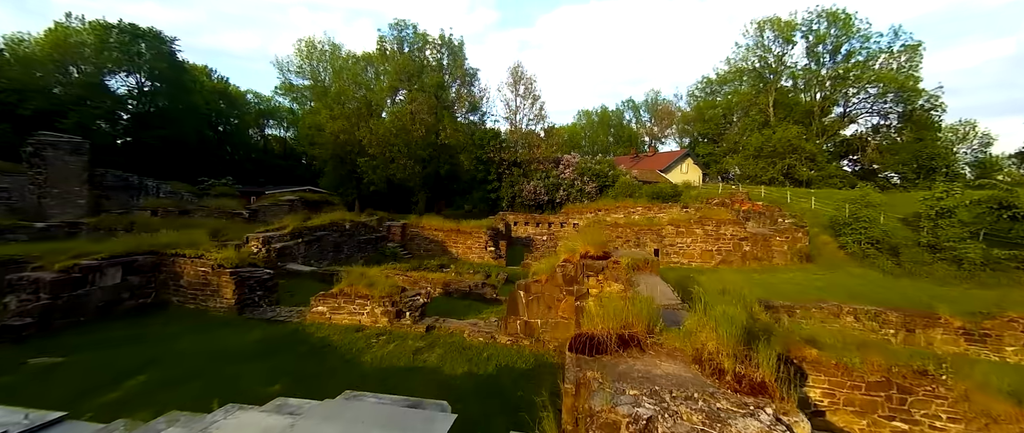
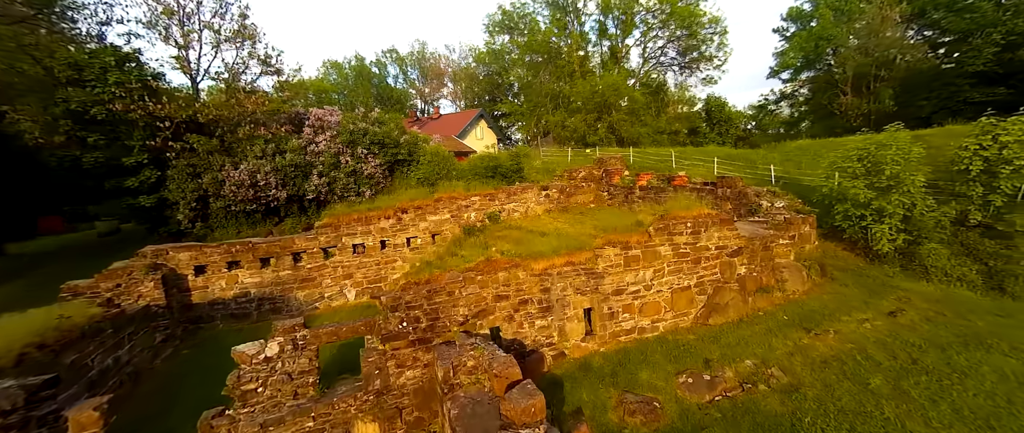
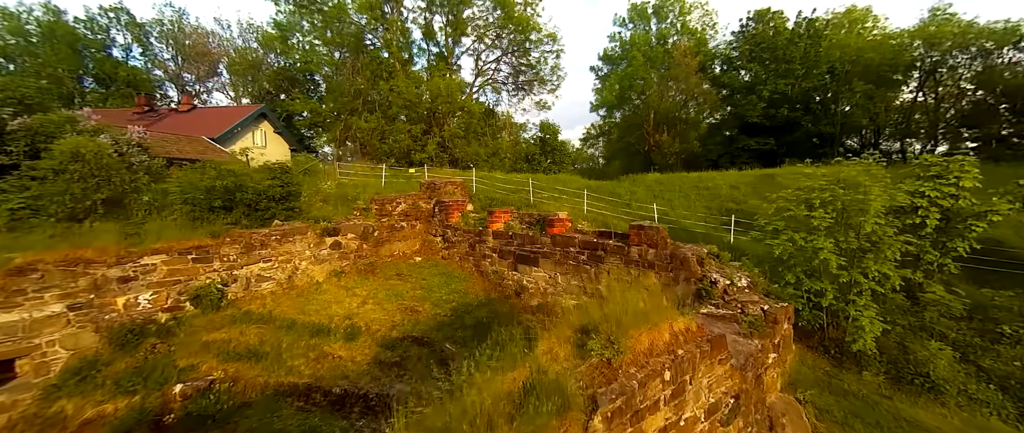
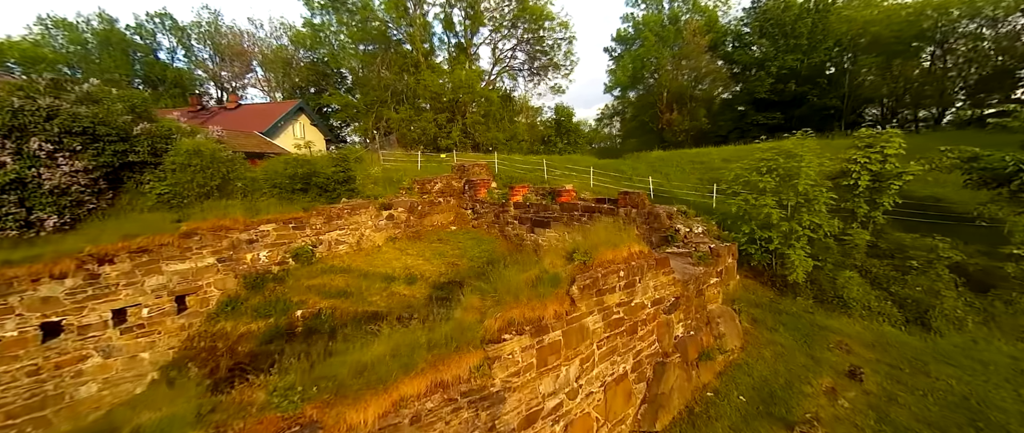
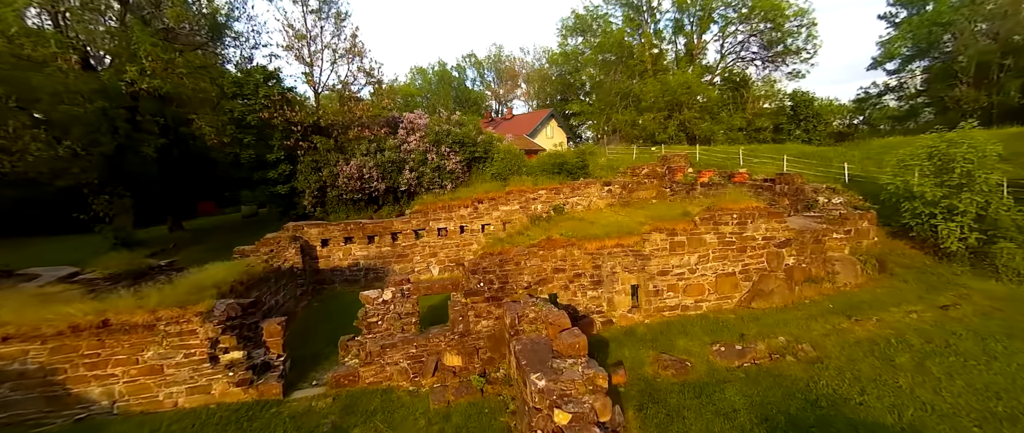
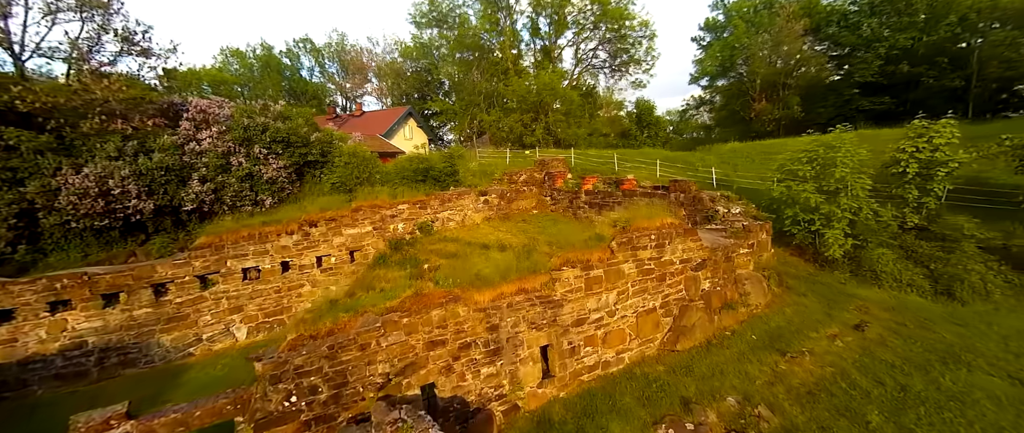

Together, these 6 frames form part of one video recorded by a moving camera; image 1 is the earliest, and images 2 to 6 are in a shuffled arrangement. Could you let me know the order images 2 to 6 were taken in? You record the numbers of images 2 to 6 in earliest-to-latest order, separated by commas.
5, 2, 6, 4, 3
